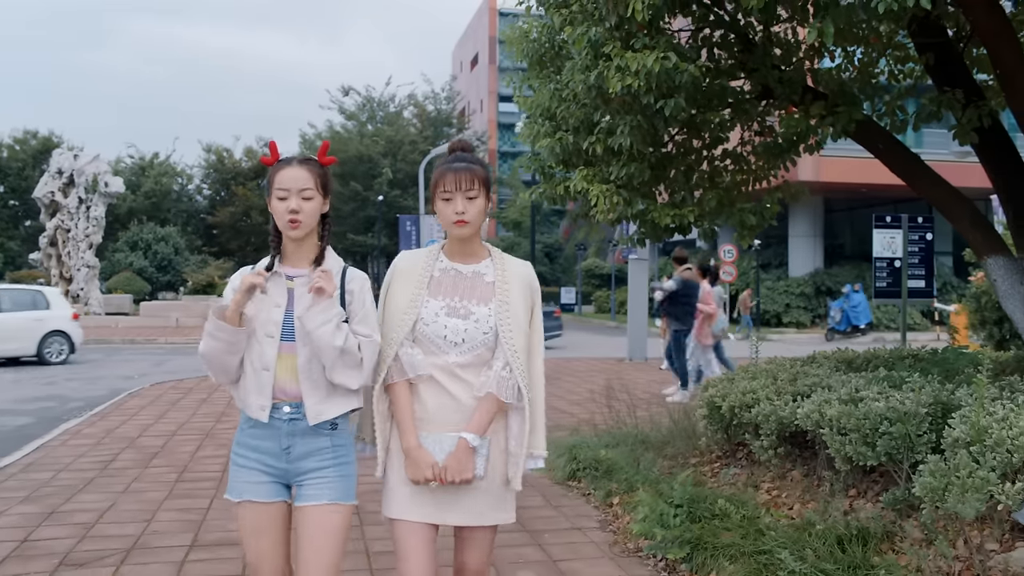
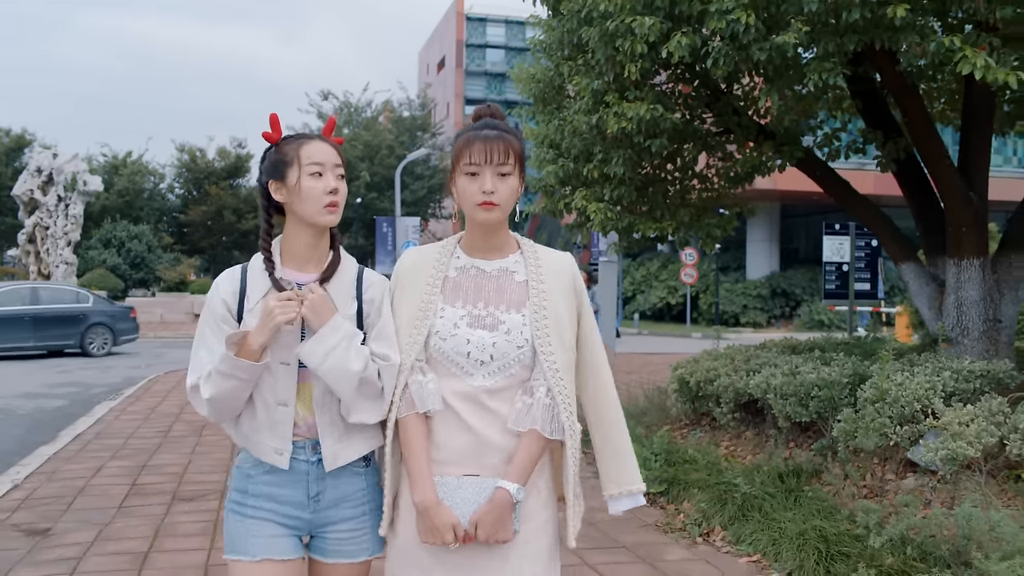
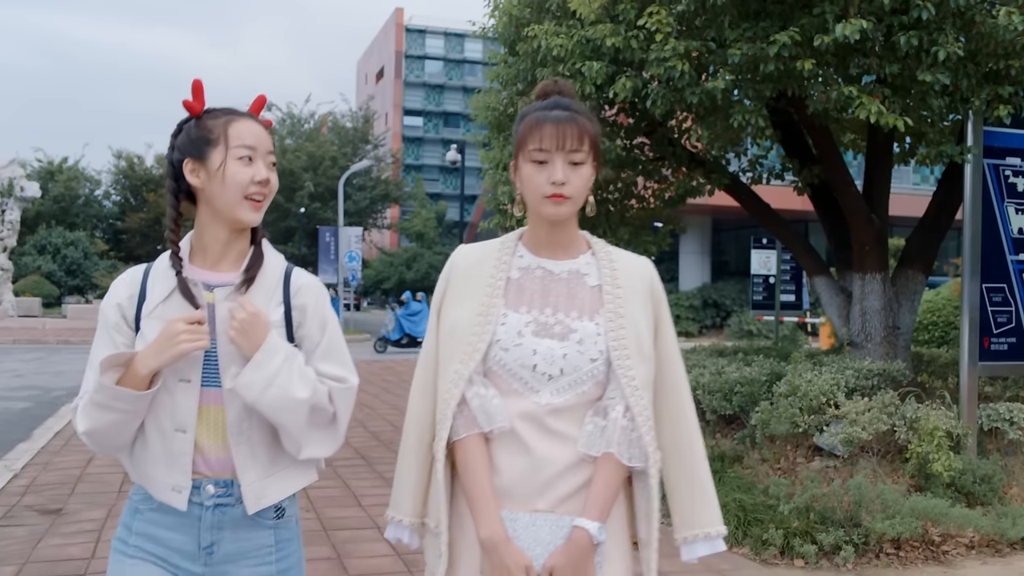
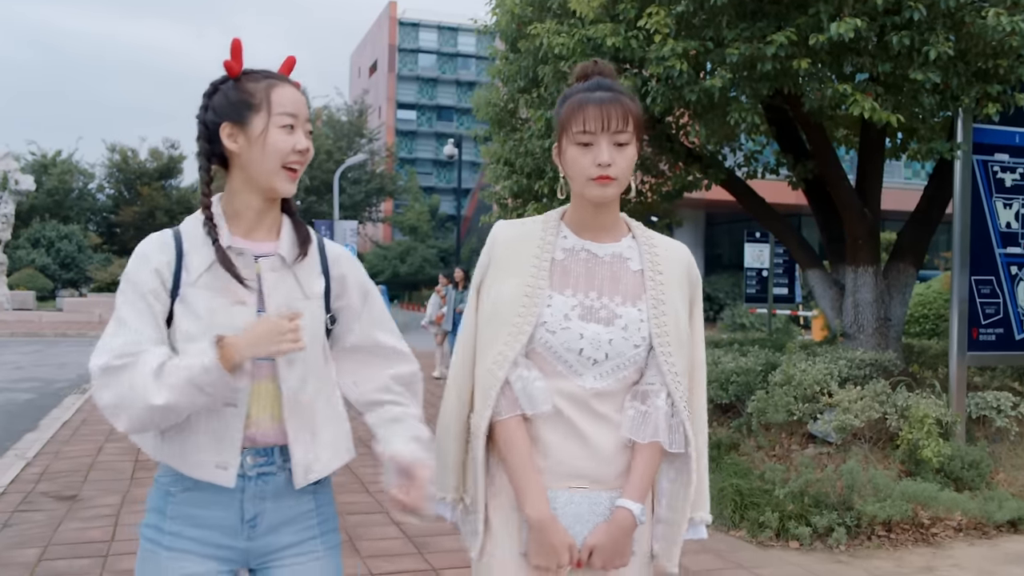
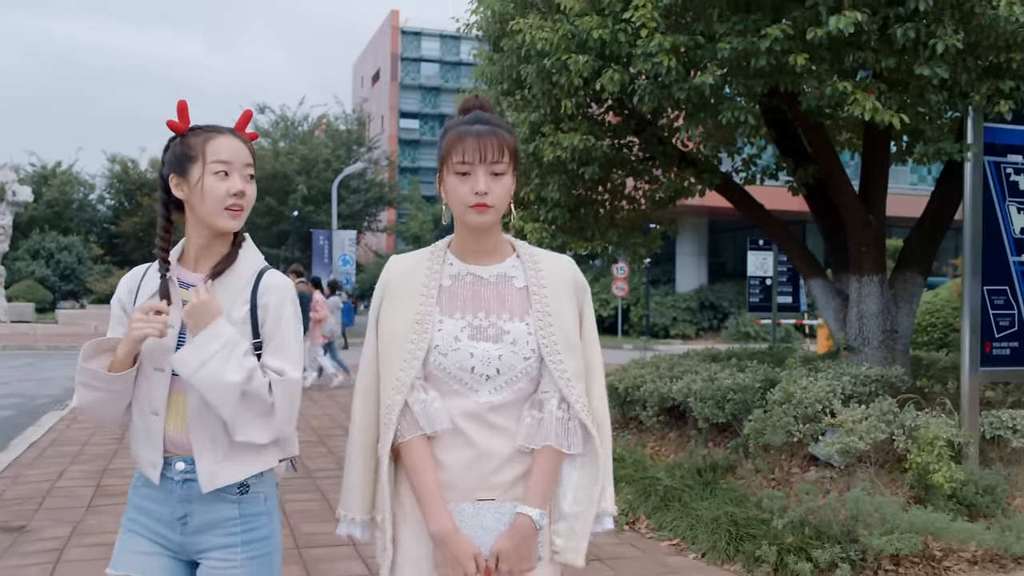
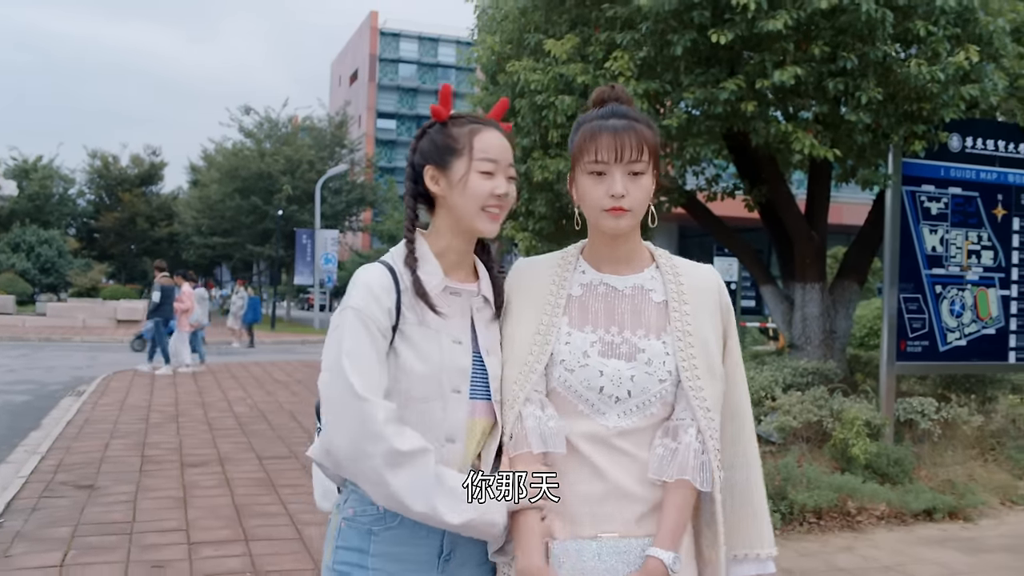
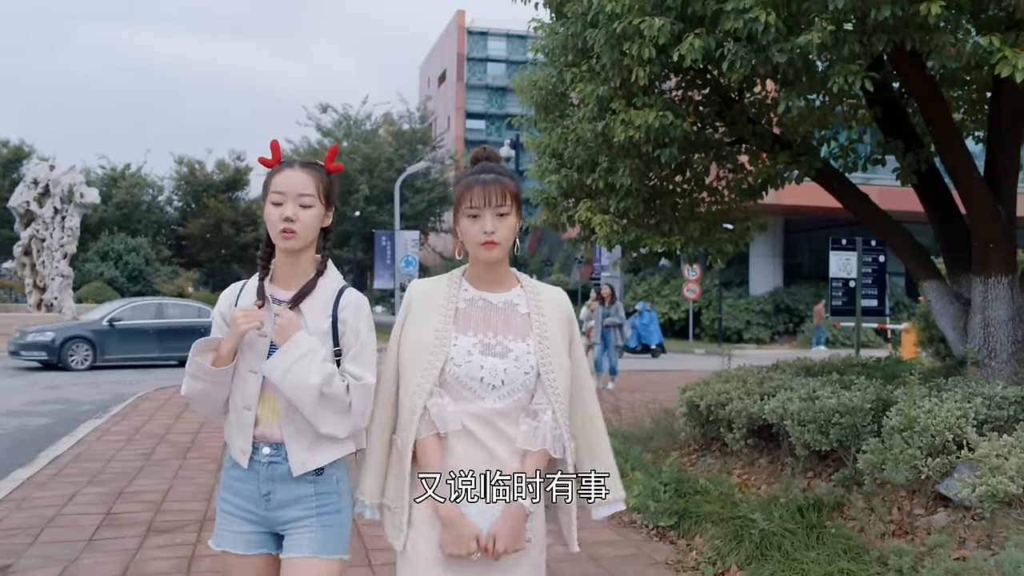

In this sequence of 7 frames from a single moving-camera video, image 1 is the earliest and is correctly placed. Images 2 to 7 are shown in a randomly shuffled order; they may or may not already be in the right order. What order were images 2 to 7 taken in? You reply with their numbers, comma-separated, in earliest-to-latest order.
7, 2, 5, 3, 4, 6
